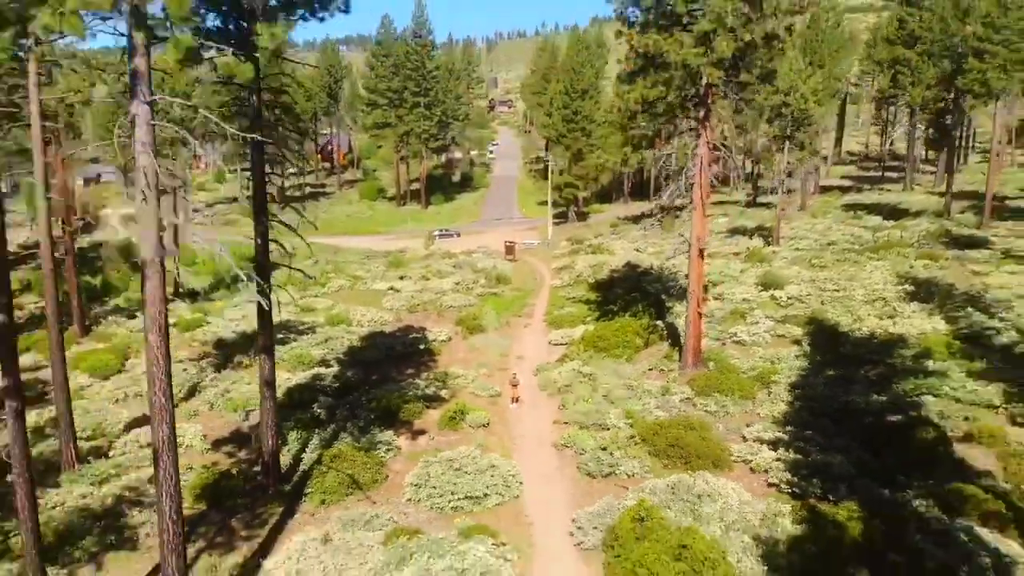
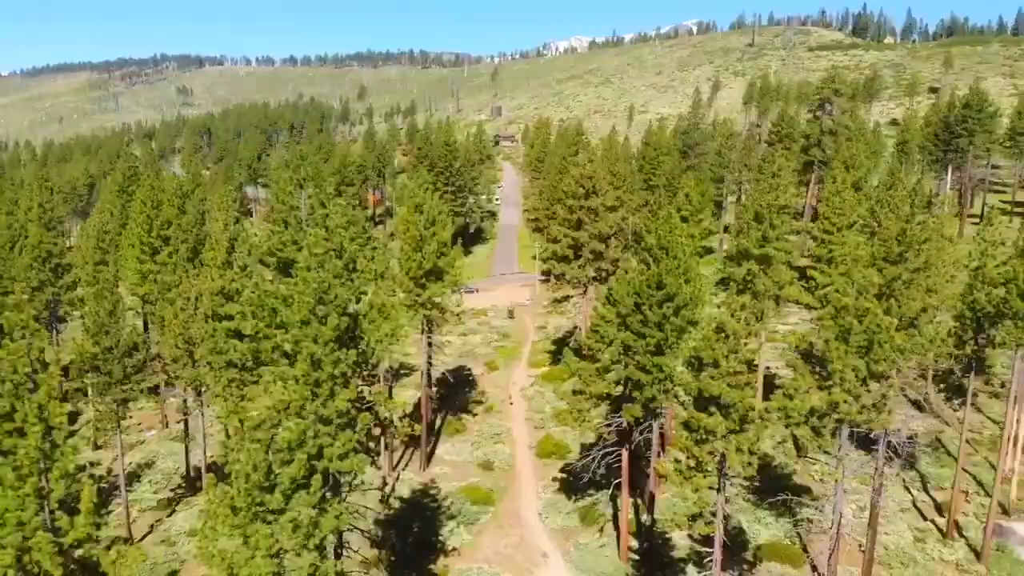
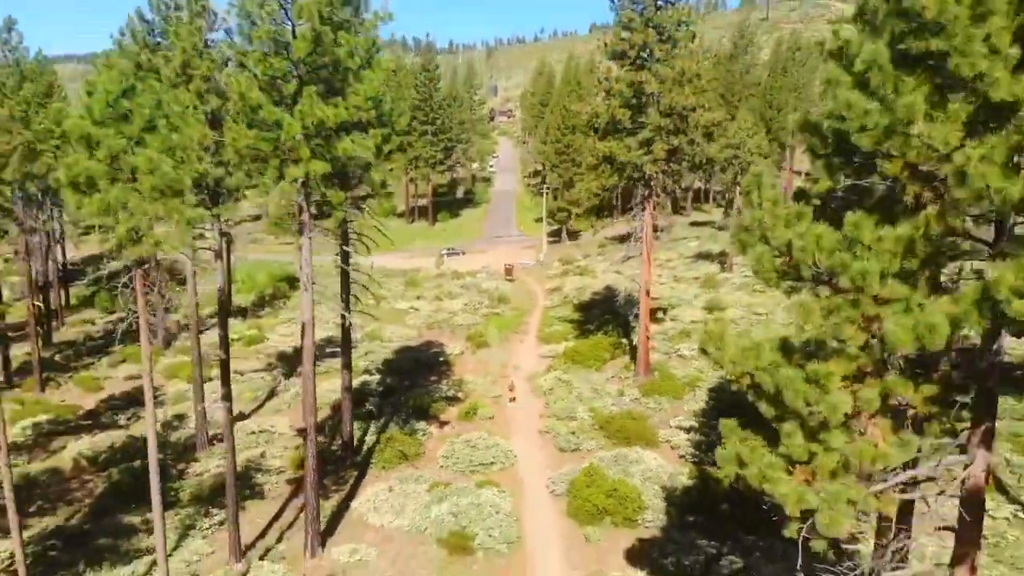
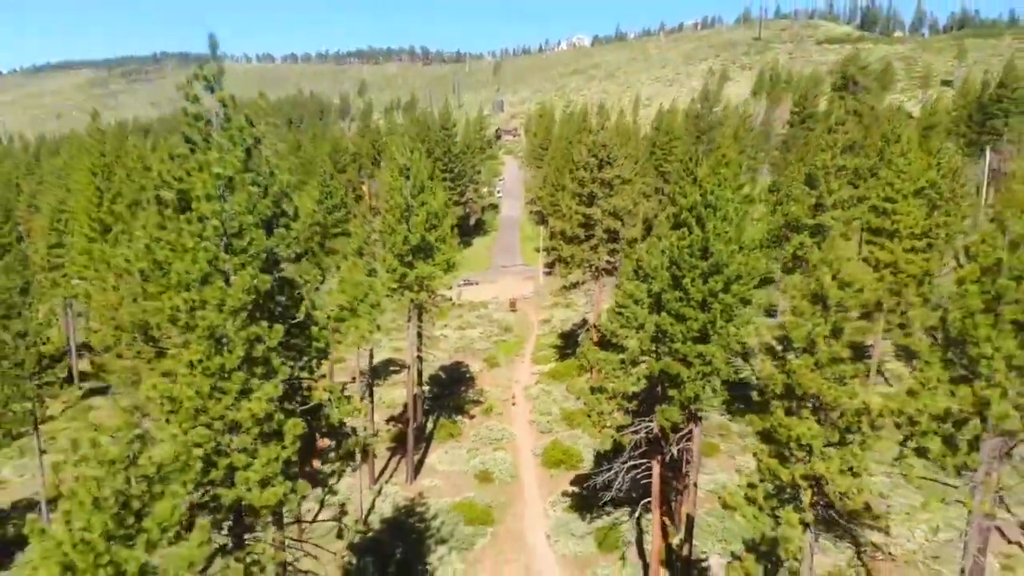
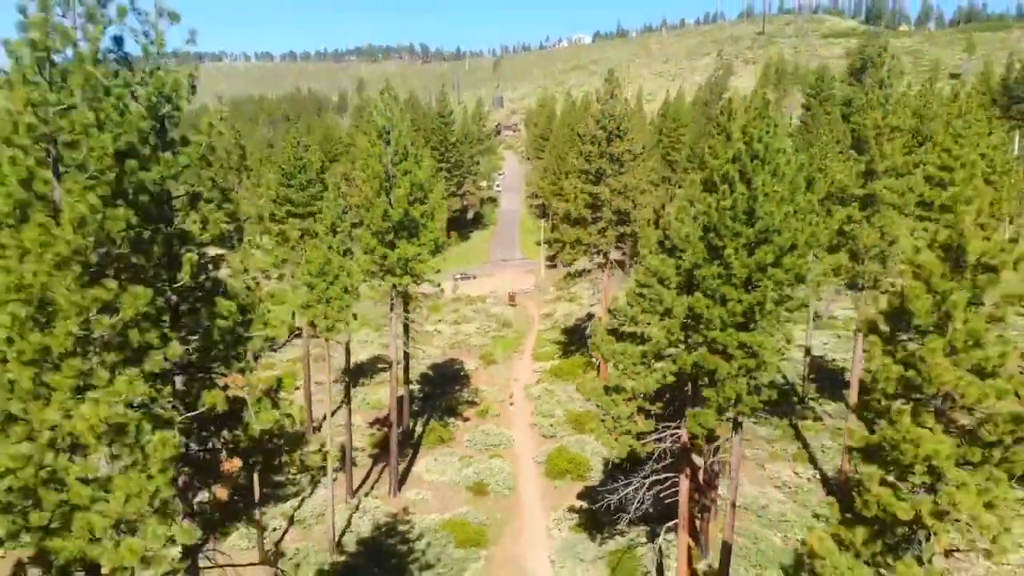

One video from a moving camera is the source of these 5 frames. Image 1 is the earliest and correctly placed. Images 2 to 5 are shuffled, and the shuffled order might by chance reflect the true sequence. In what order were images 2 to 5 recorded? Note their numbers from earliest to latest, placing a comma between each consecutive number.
3, 5, 4, 2
